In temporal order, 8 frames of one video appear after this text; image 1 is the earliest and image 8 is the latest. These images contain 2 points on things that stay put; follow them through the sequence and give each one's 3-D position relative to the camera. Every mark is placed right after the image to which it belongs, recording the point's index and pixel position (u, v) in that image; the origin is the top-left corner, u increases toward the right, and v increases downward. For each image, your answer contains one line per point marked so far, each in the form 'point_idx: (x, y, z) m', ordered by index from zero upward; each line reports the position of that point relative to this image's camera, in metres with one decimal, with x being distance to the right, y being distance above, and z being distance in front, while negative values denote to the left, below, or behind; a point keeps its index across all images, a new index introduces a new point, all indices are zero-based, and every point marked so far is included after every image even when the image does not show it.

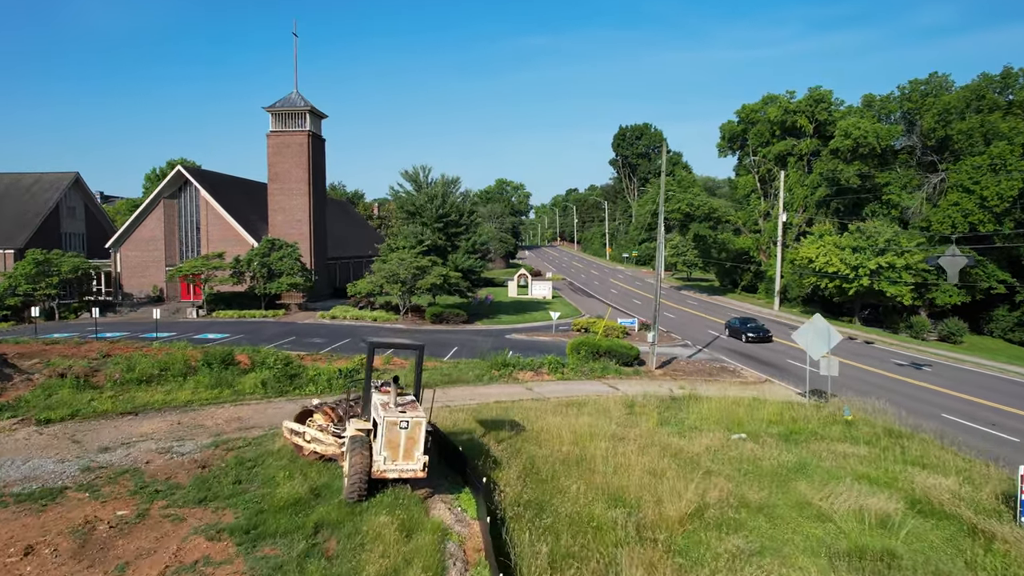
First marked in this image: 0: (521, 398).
0: (+0.2, -3.2, +17.7) m
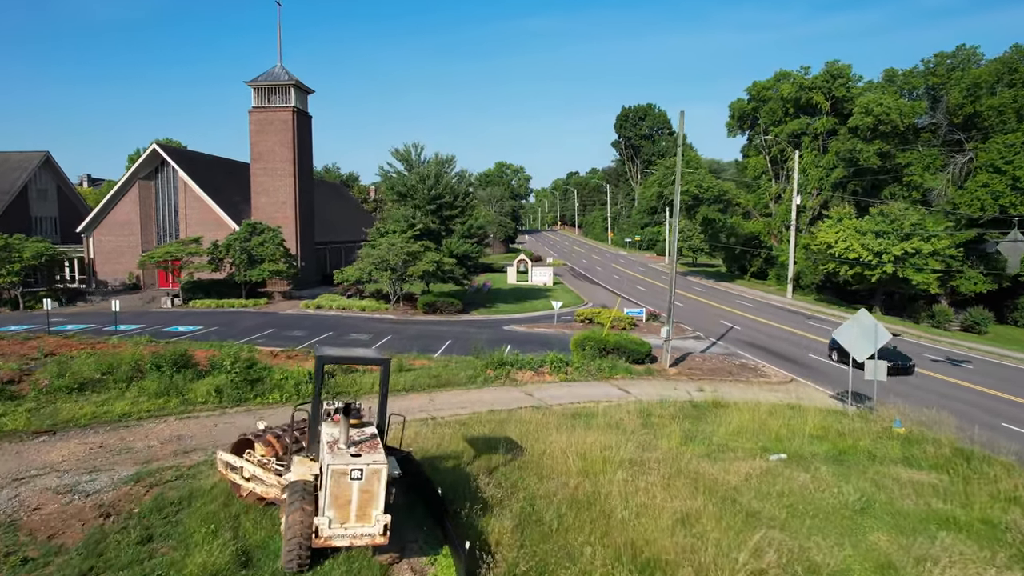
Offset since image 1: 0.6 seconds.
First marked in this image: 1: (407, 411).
0: (+0.2, -2.9, +15.3) m
1: (-2.5, -2.9, +14.7) m
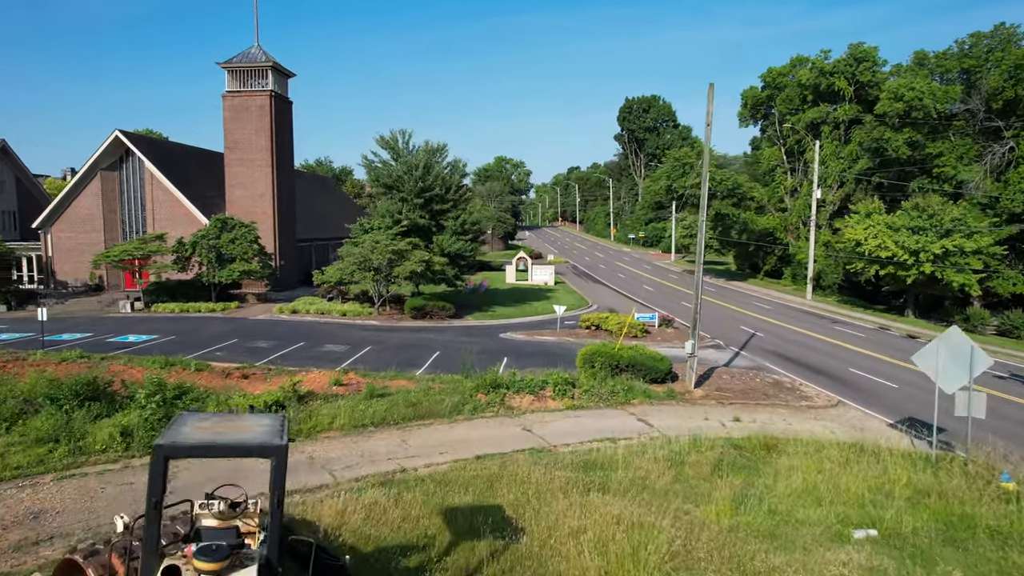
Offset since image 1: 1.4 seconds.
0: (0.0, -3.1, +12.1) m
1: (-2.6, -3.1, +11.5) m
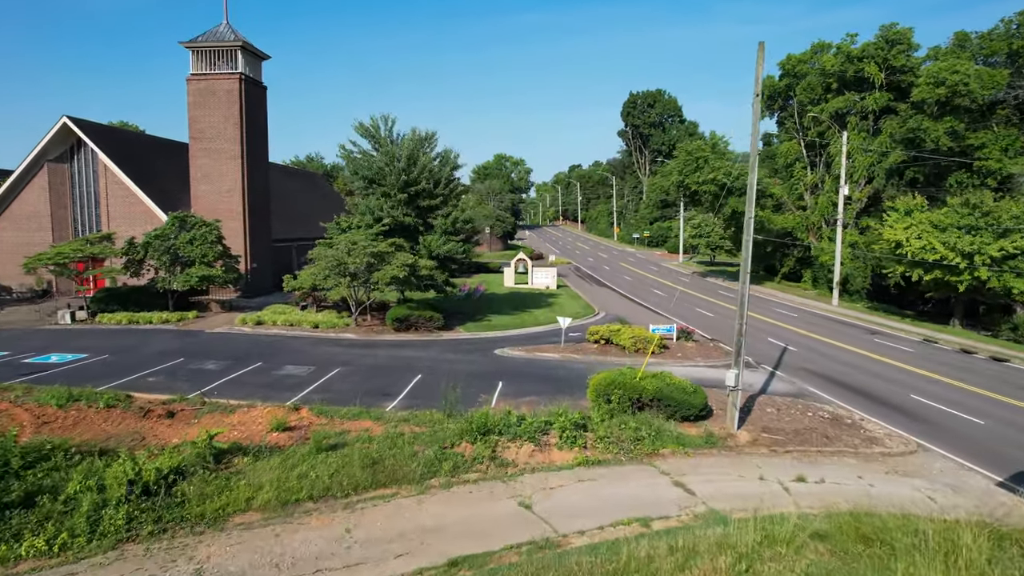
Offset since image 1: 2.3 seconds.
0: (-0.1, -3.5, +8.3) m
1: (-2.7, -3.5, +7.7) m
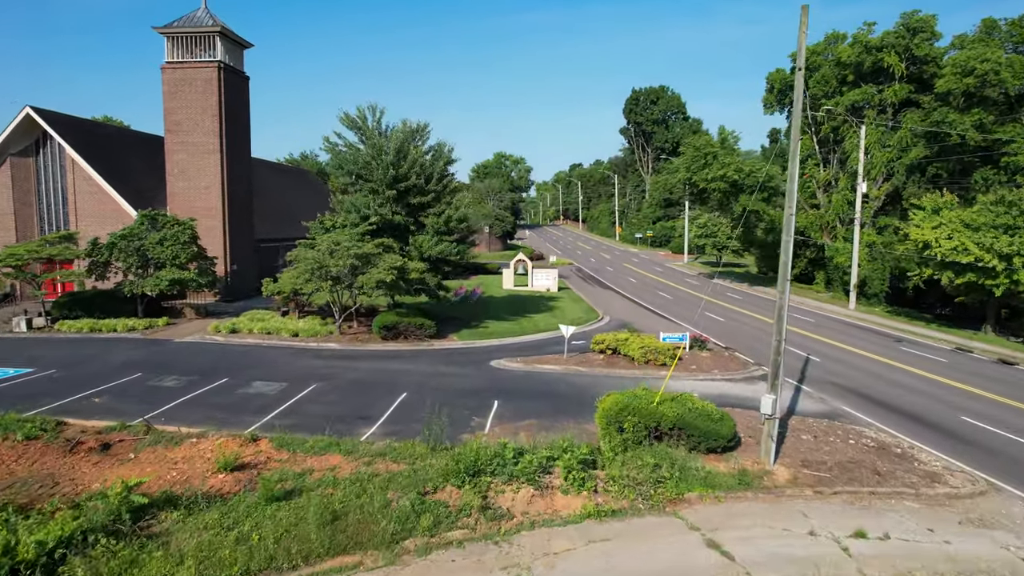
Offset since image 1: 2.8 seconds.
0: (-0.2, -3.7, +6.1) m
1: (-2.8, -3.7, +5.5) m
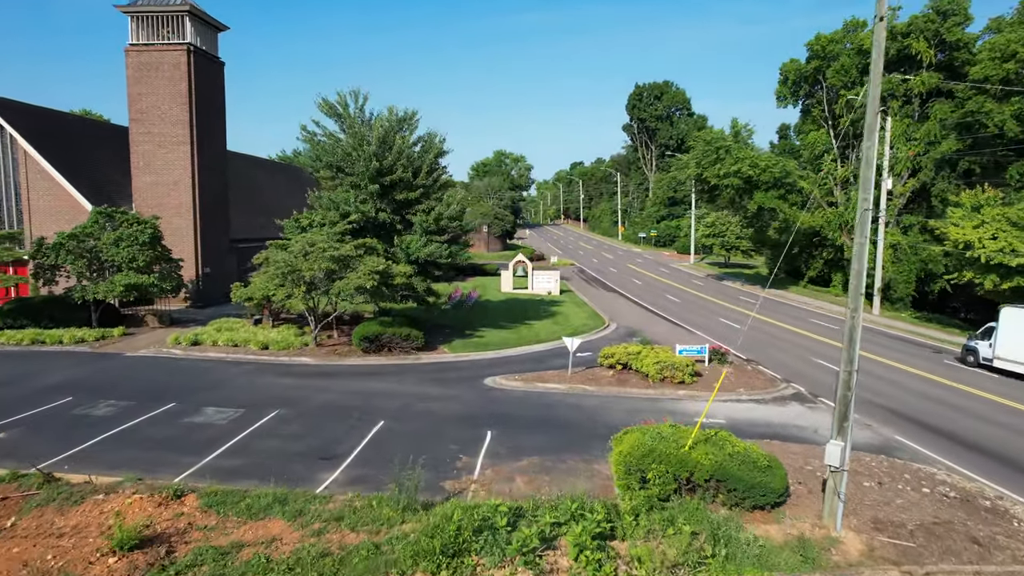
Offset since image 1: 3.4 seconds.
0: (-0.3, -3.9, +3.5) m
1: (-2.9, -3.9, +2.9) m
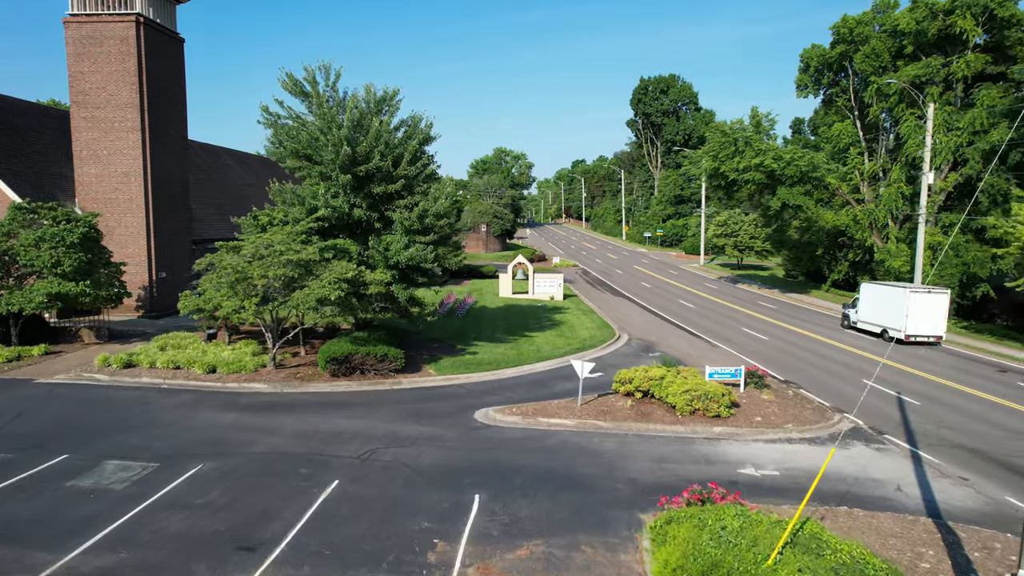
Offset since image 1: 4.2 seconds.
0: (-0.4, -4.2, -0.1) m
1: (-3.0, -4.2, -0.7) m
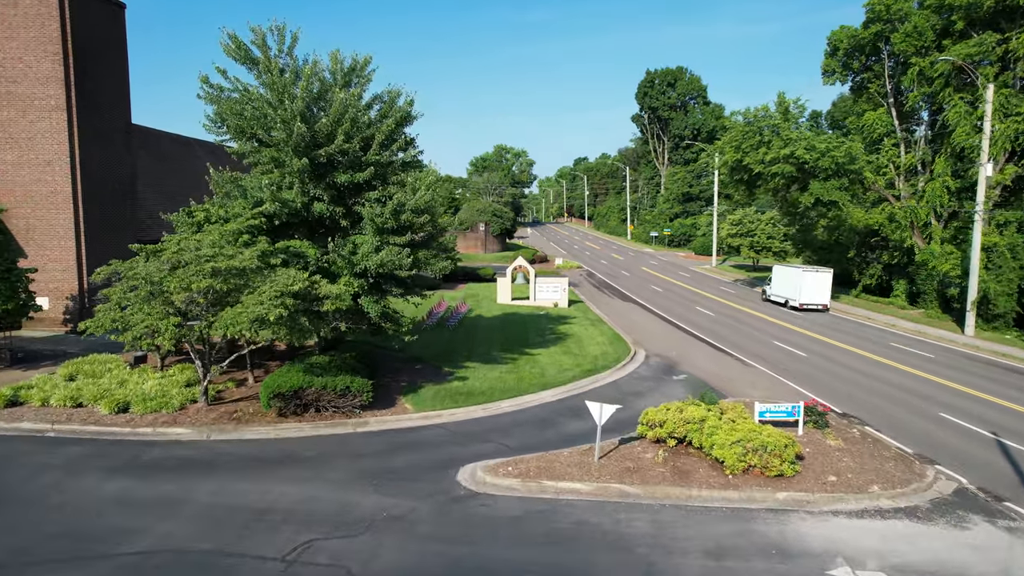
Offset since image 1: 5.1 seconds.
0: (-0.5, -4.6, -3.9) m
1: (-3.1, -4.6, -4.6) m
